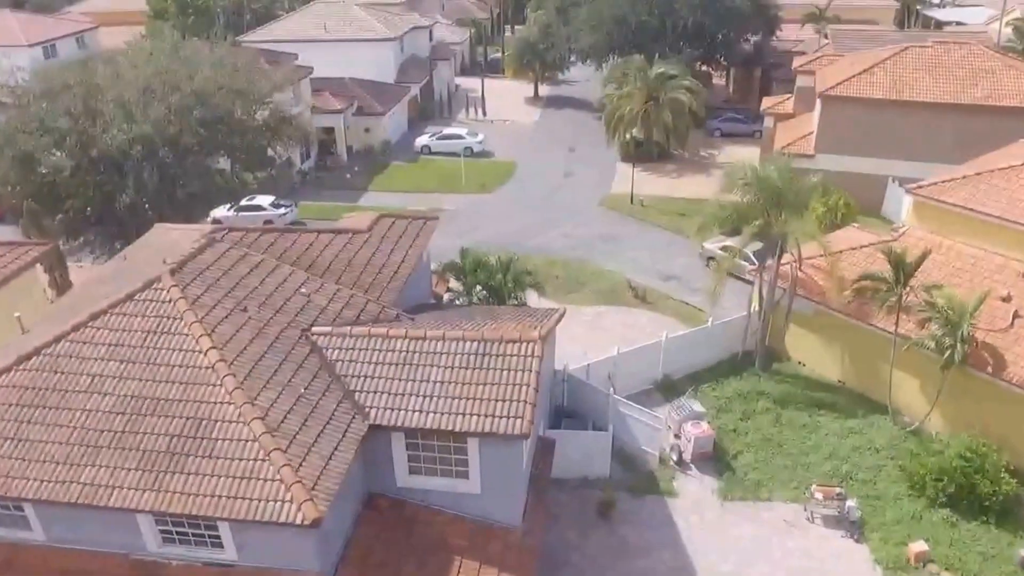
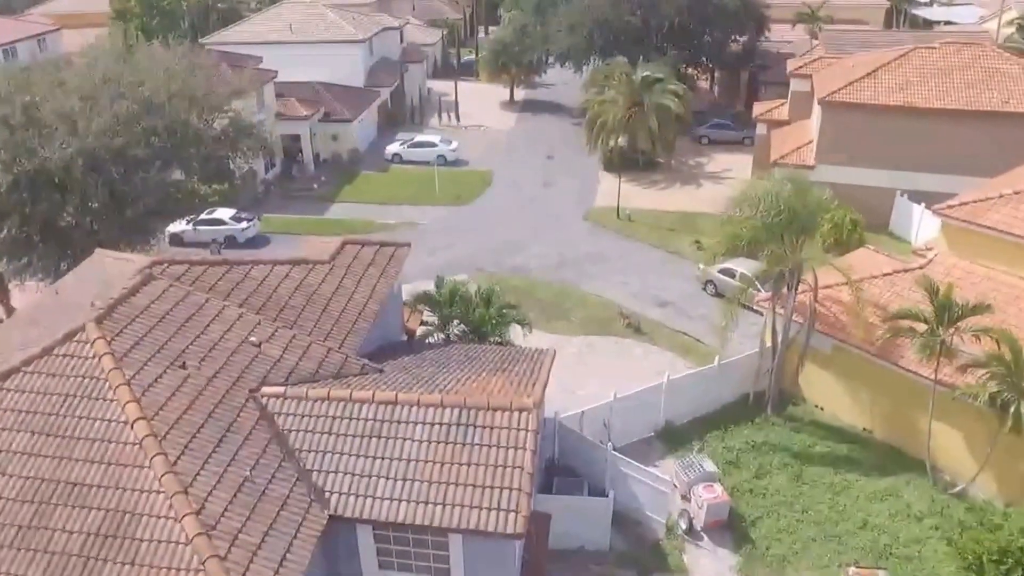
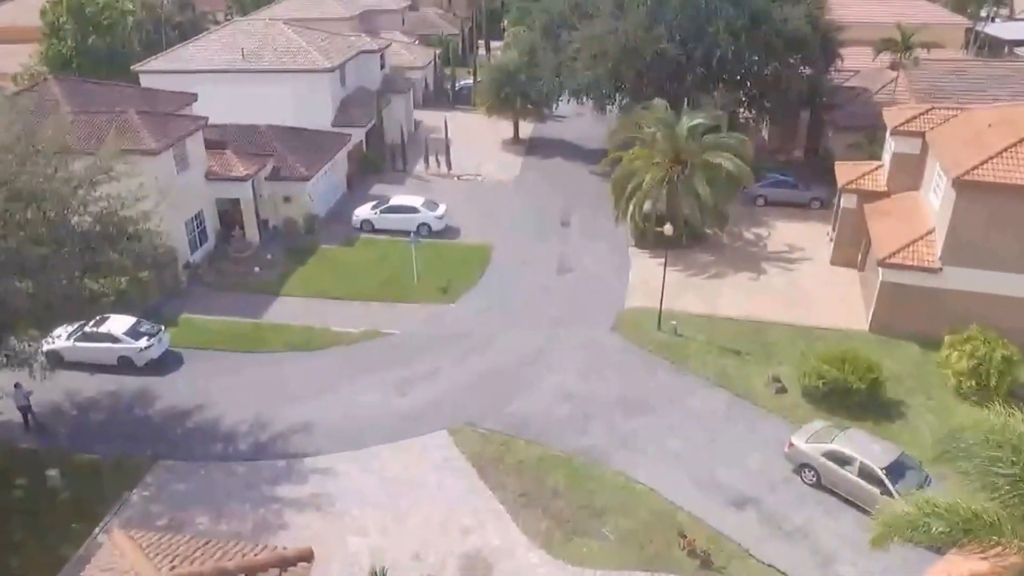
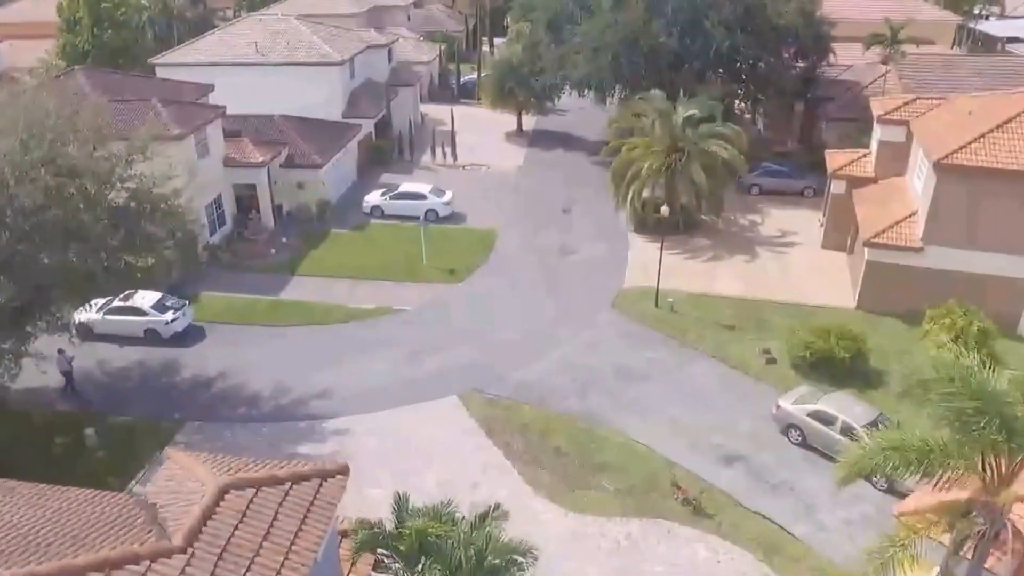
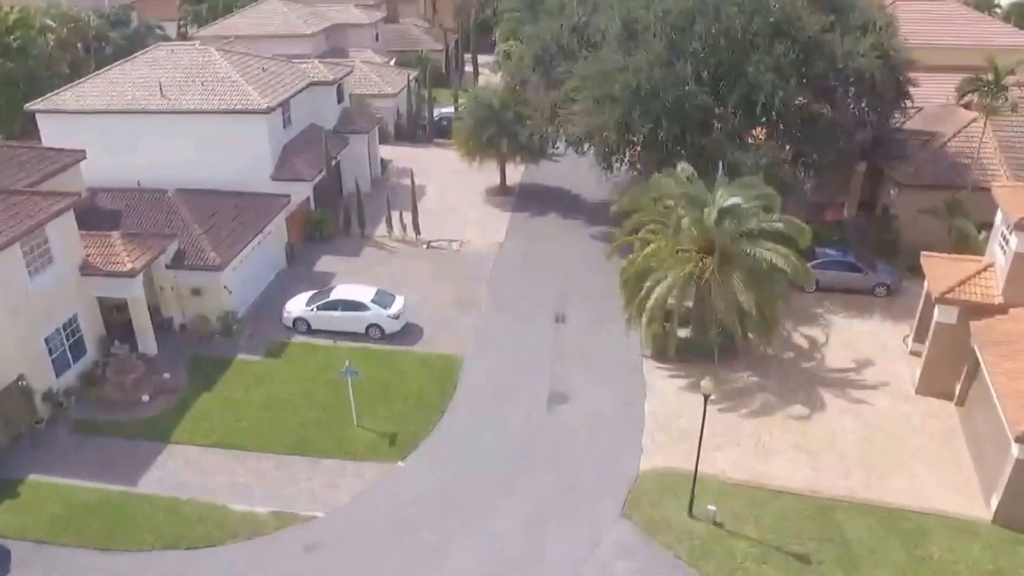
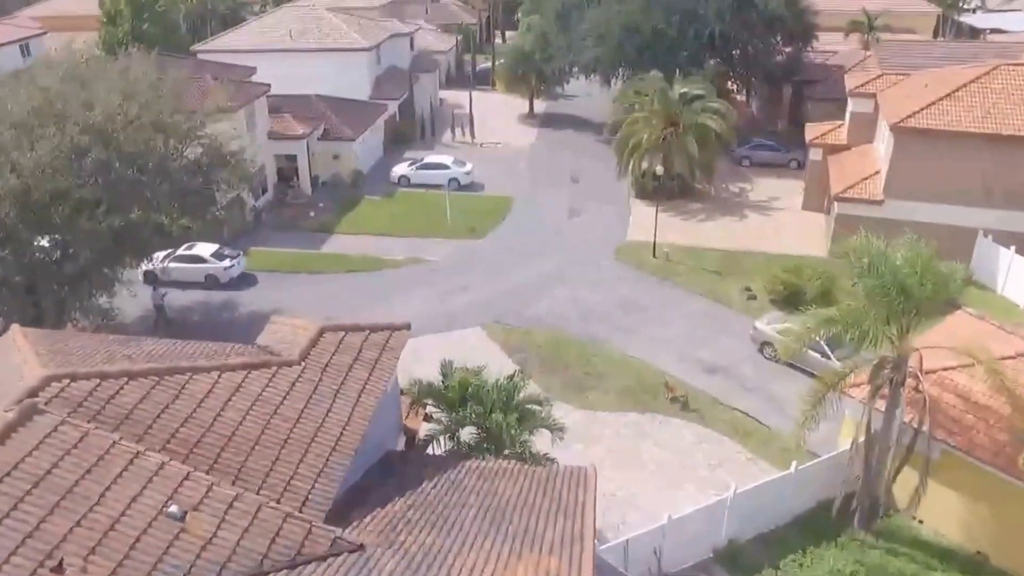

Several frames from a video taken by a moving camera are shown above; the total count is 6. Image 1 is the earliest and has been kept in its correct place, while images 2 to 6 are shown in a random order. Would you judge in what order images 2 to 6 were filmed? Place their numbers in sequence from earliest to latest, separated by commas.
2, 6, 4, 3, 5
